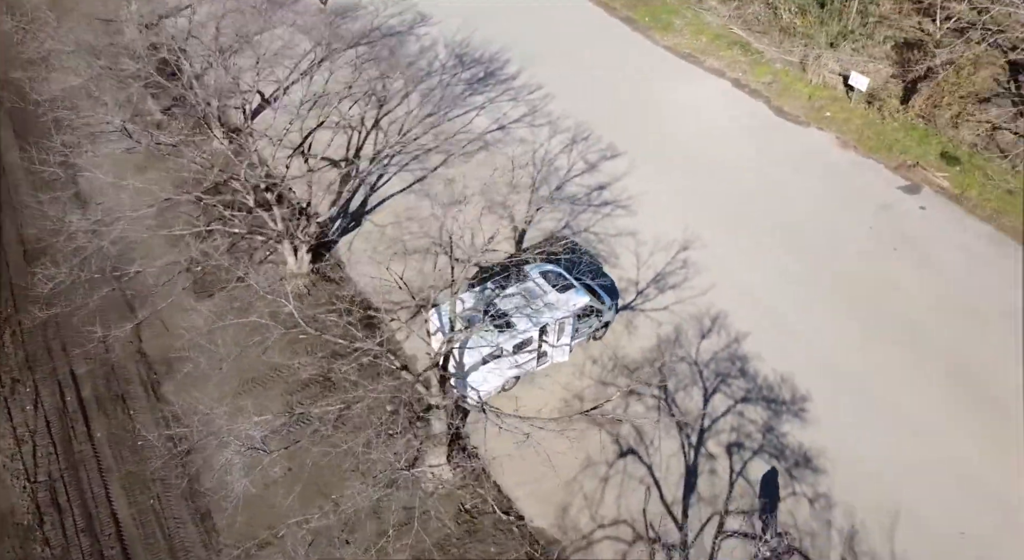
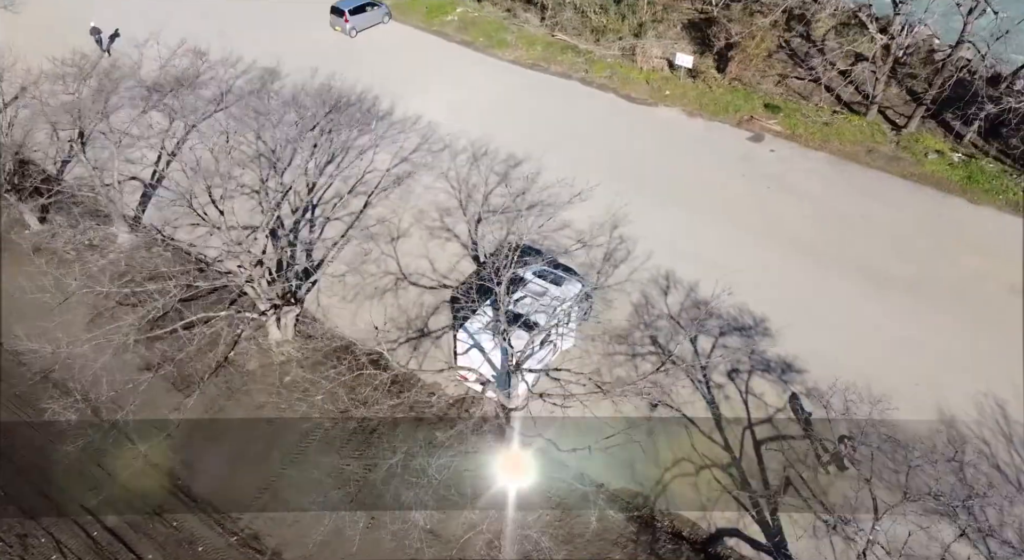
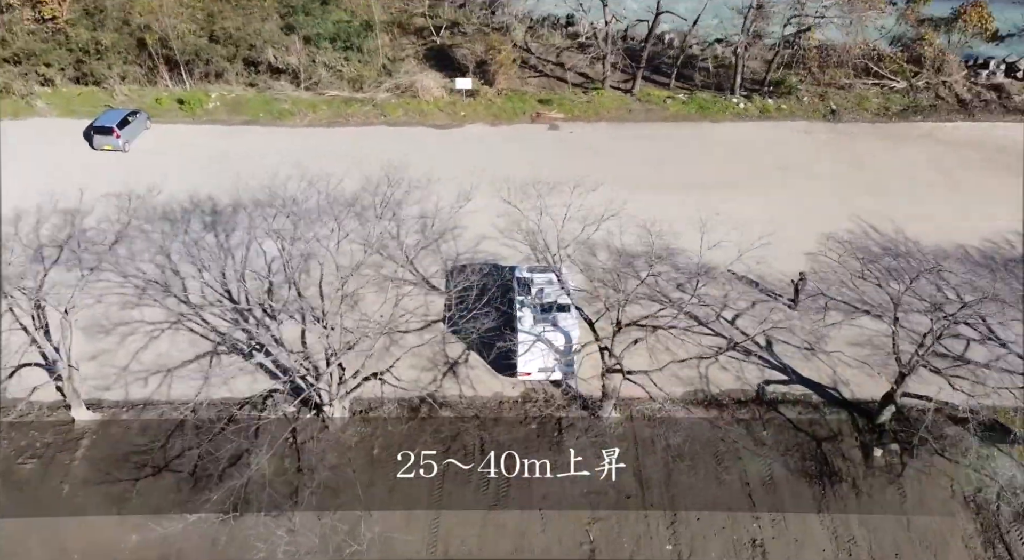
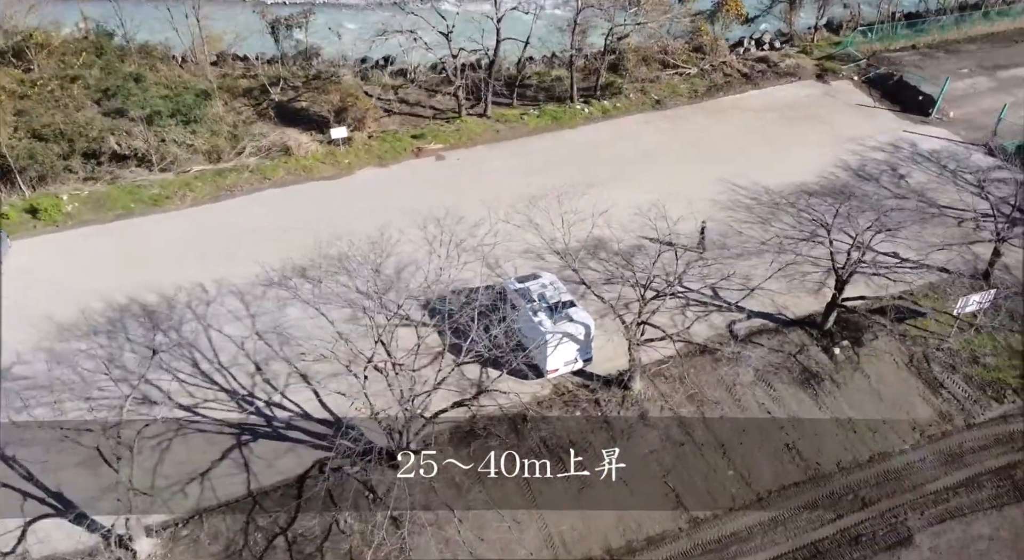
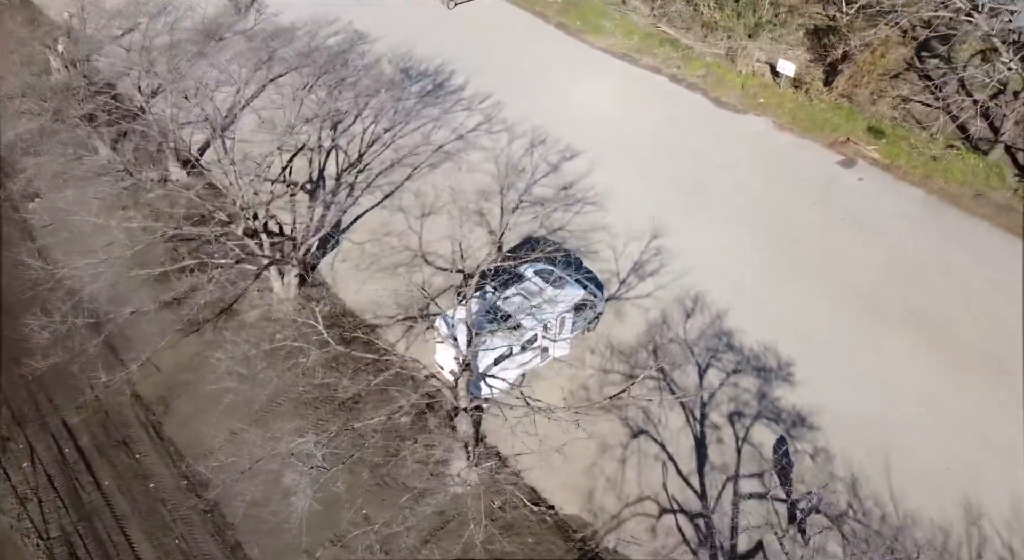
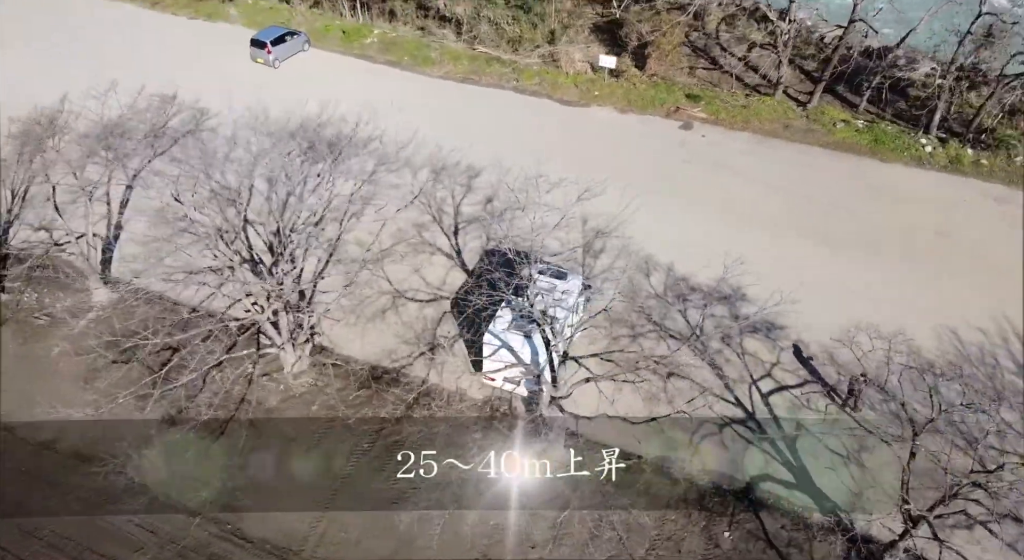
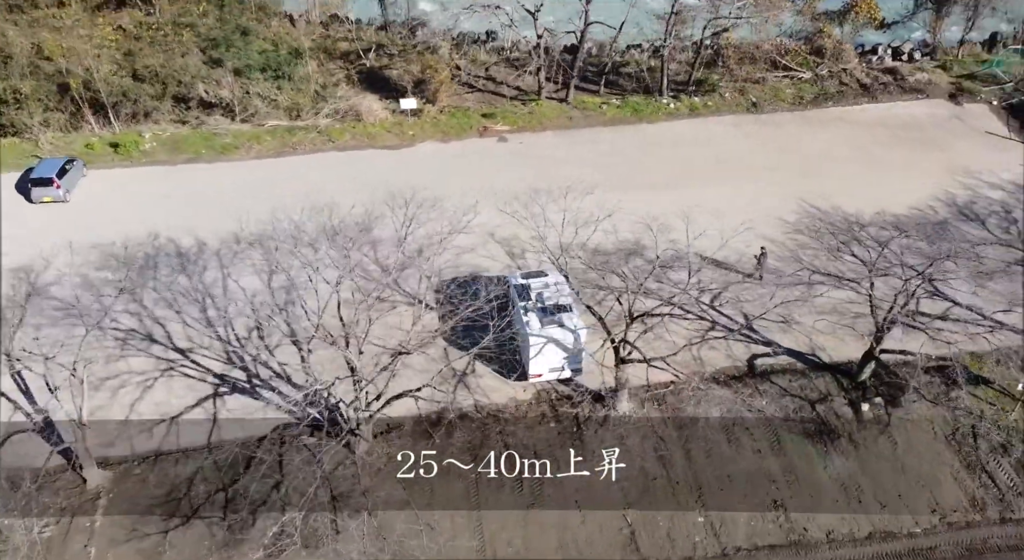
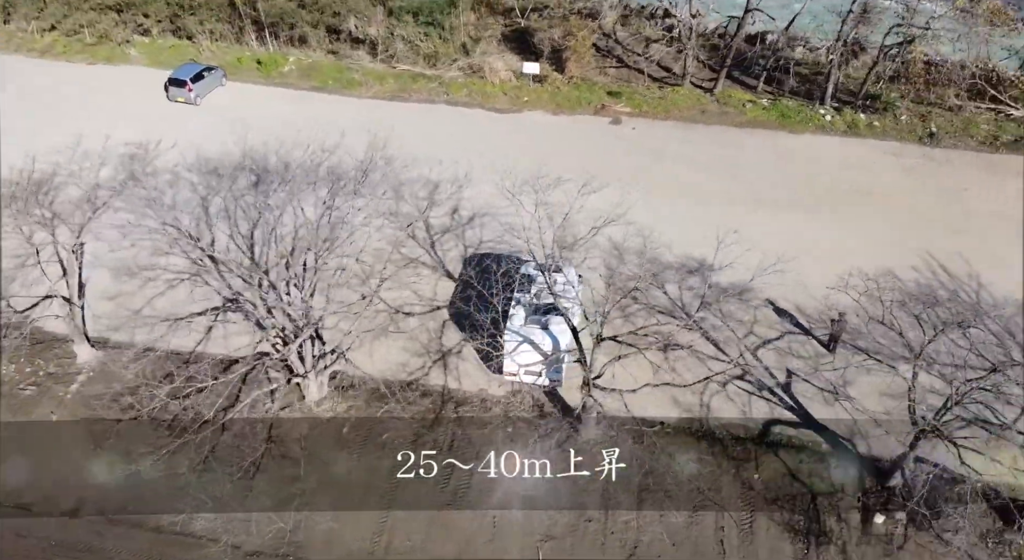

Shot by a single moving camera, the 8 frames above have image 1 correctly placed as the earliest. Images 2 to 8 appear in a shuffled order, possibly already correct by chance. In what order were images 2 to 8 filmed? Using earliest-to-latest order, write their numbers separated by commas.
5, 2, 6, 8, 3, 7, 4
